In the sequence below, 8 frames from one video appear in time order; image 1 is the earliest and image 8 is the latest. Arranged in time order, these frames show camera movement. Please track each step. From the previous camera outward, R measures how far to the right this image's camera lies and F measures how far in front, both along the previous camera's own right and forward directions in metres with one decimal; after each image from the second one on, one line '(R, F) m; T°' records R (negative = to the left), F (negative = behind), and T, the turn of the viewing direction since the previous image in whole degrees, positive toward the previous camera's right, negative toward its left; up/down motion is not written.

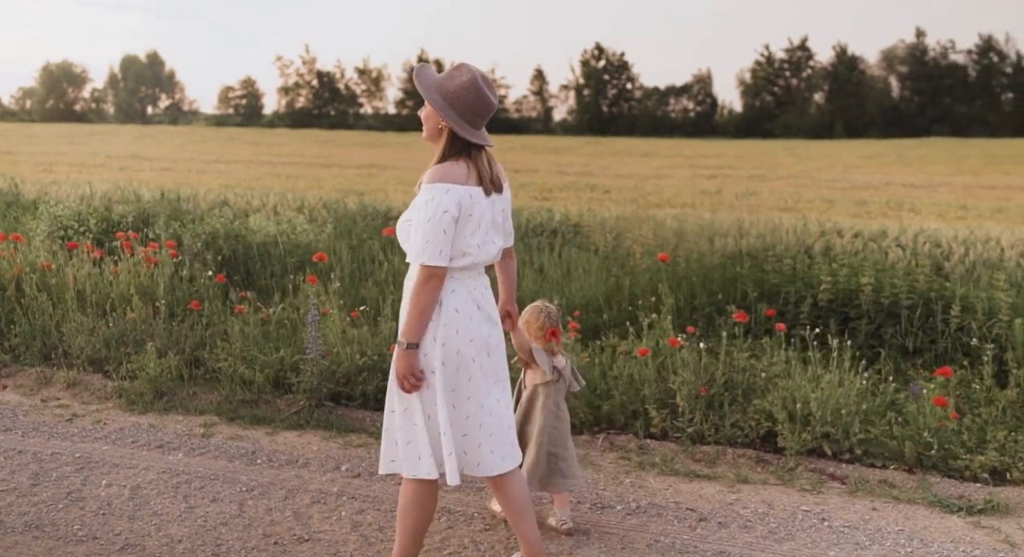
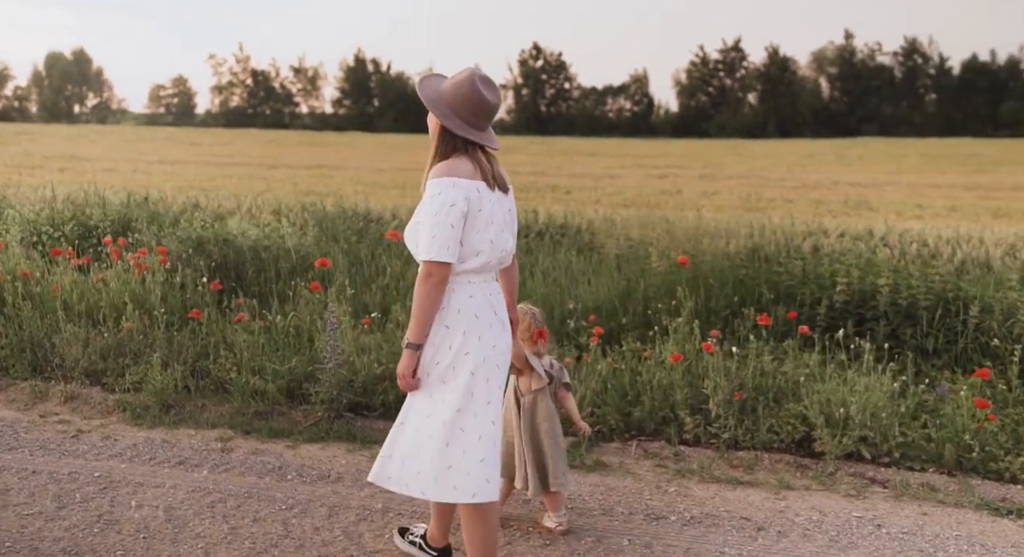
(-0.3, +0.1) m; +3°
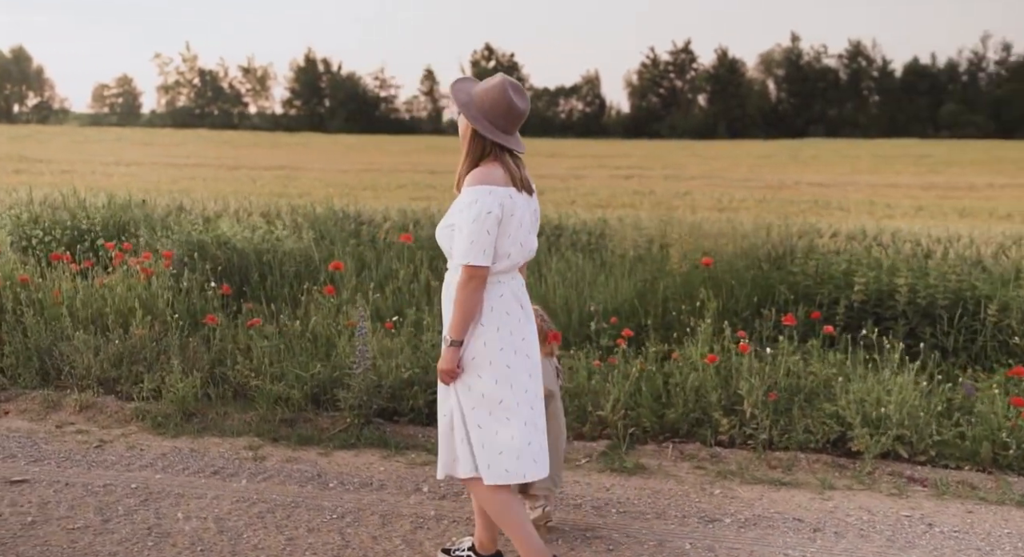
(-0.3, 0.0) m; +2°
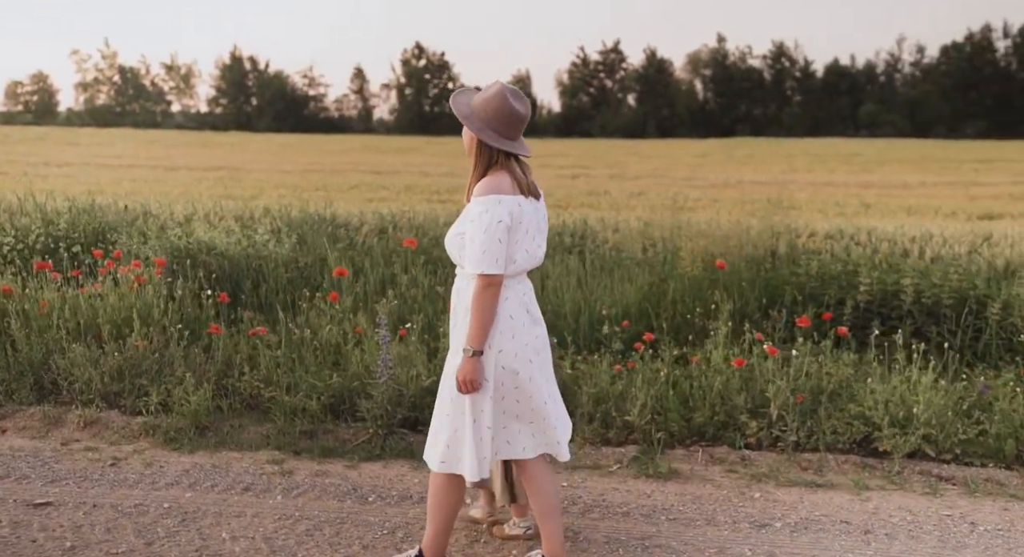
(-0.4, +0.1) m; +3°
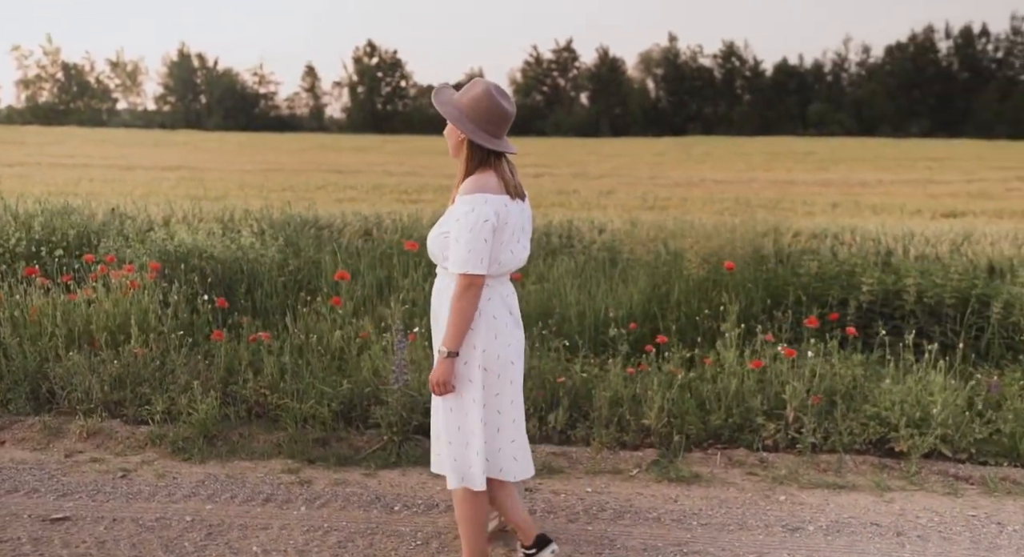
(-0.2, 0.0) m; +2°
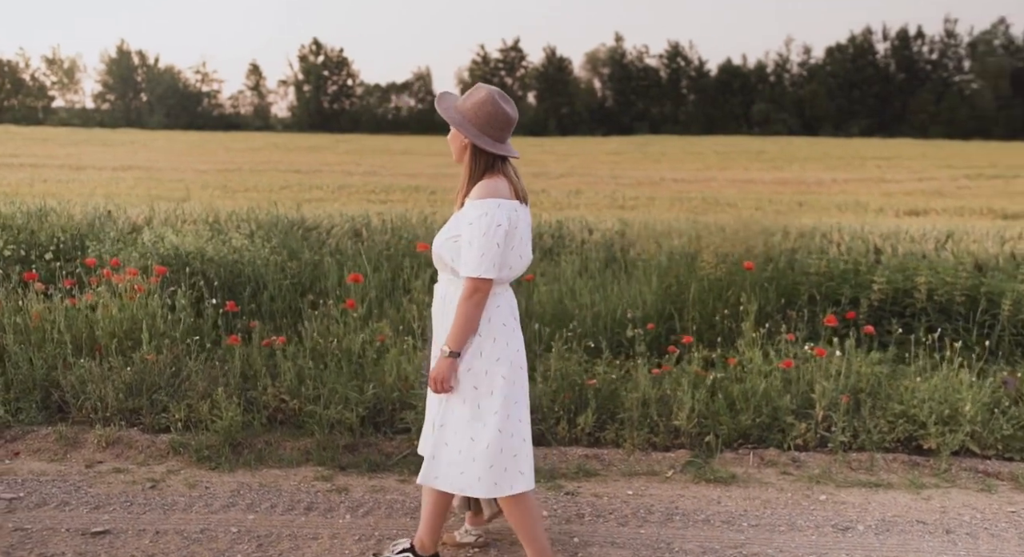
(-0.3, 0.0) m; +2°
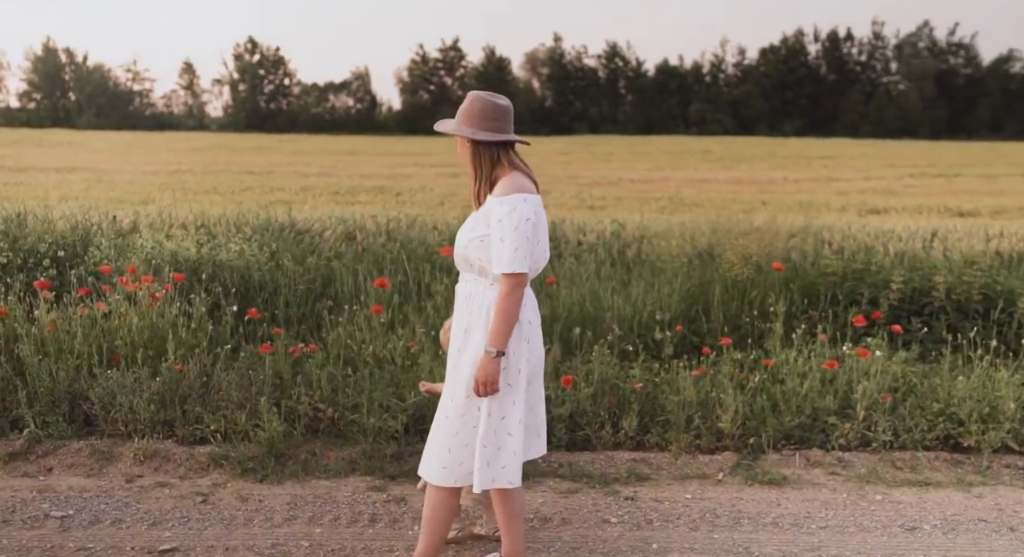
(-0.4, 0.0) m; +2°
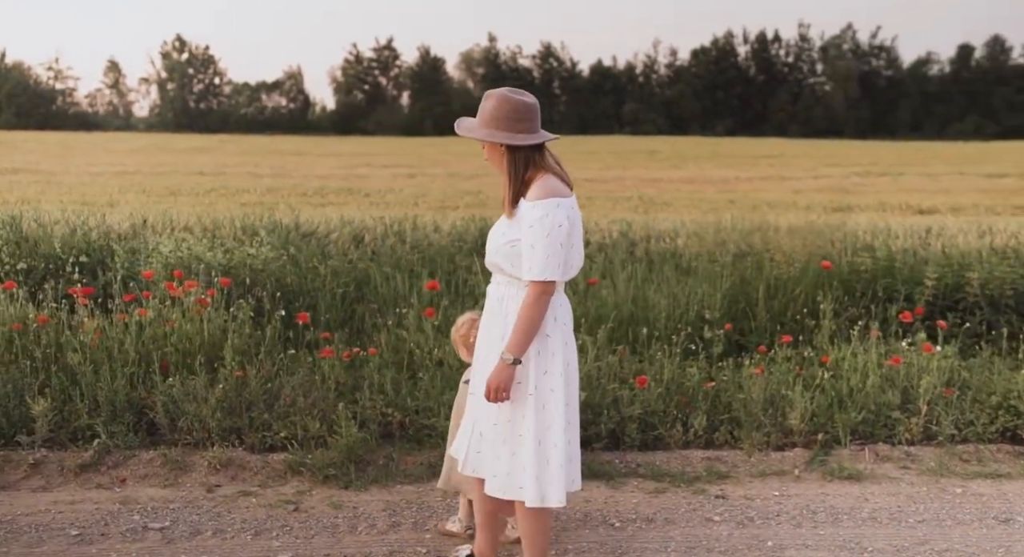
(-0.6, 0.0) m; +2°
